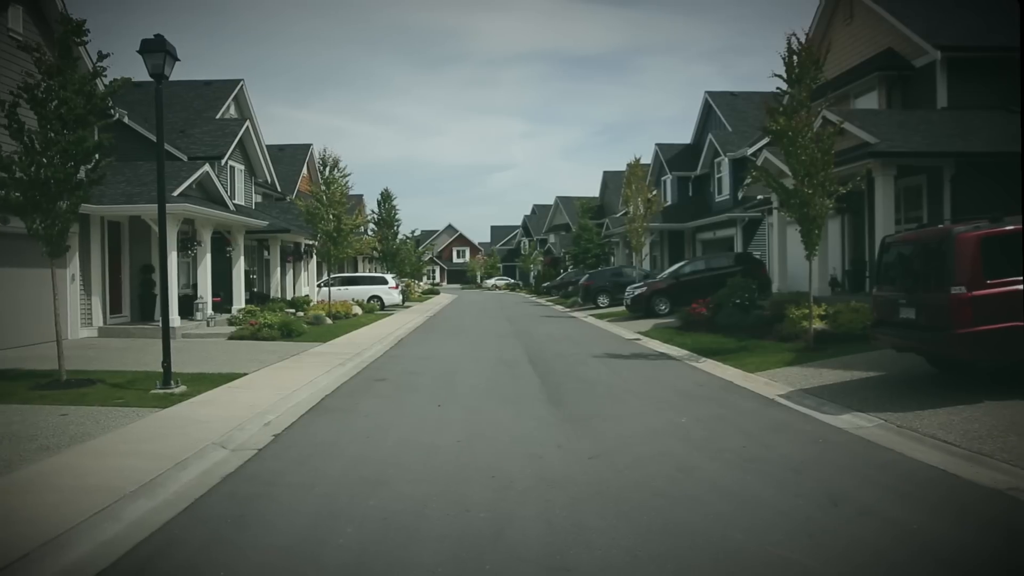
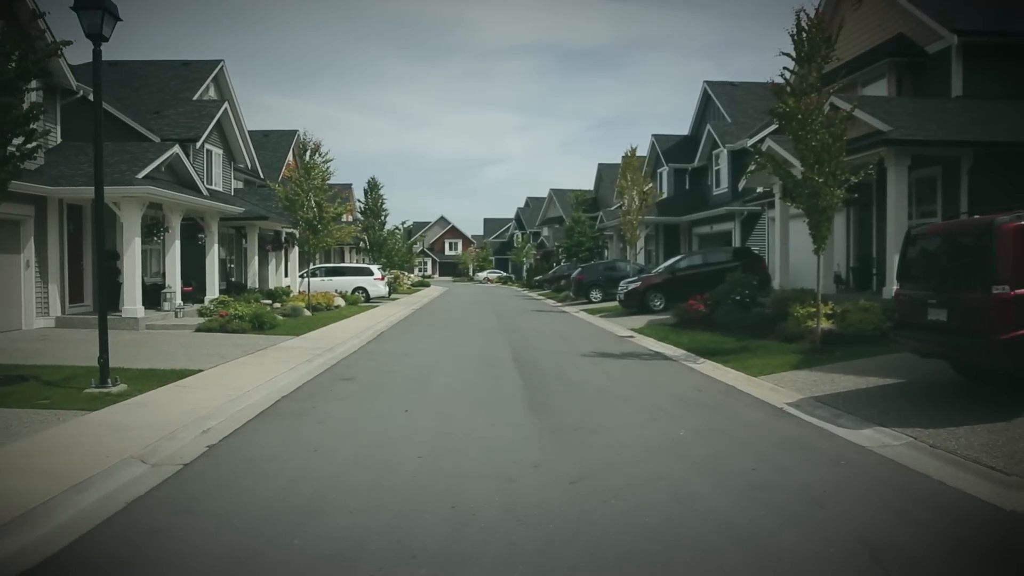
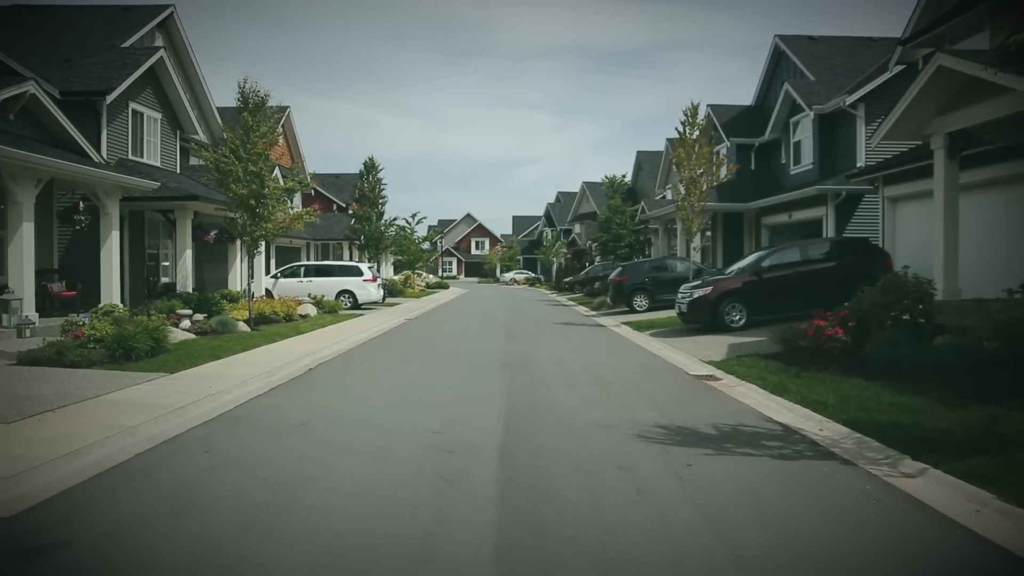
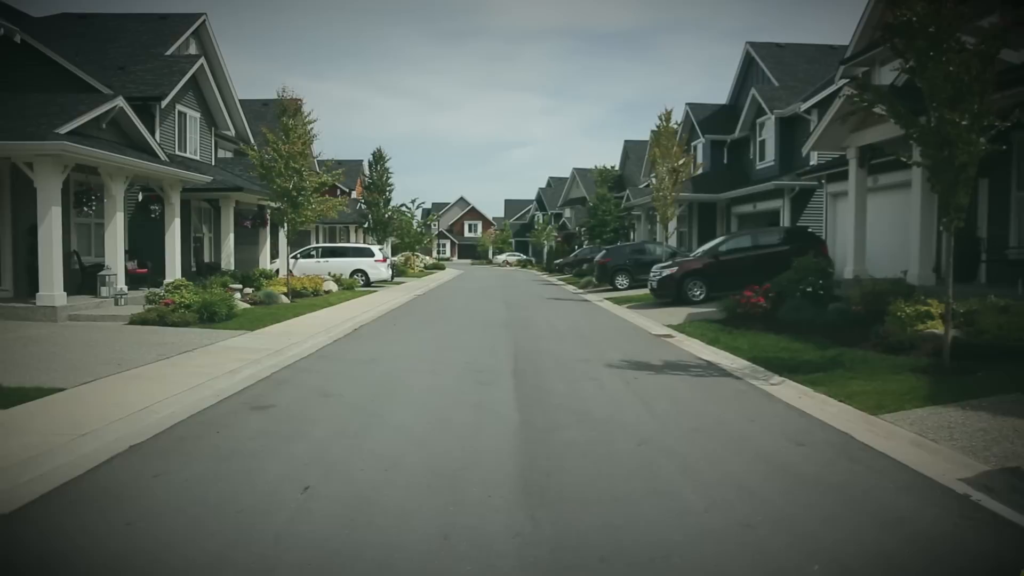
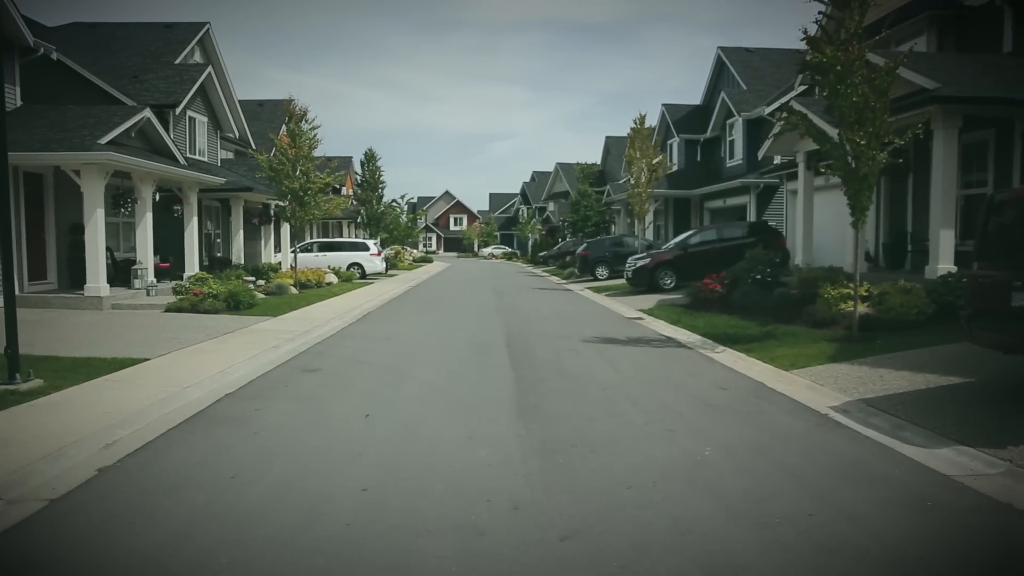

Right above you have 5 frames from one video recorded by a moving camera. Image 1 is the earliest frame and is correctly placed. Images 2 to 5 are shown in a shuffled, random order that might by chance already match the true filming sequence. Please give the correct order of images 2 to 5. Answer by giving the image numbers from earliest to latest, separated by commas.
2, 5, 4, 3
